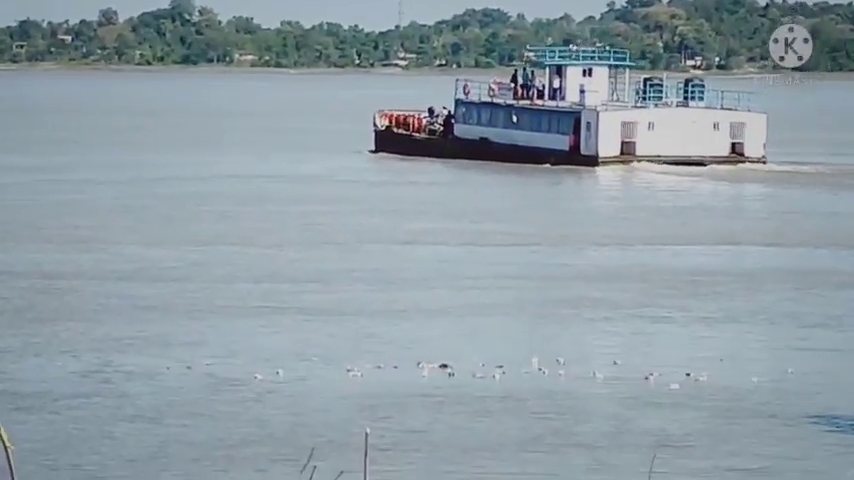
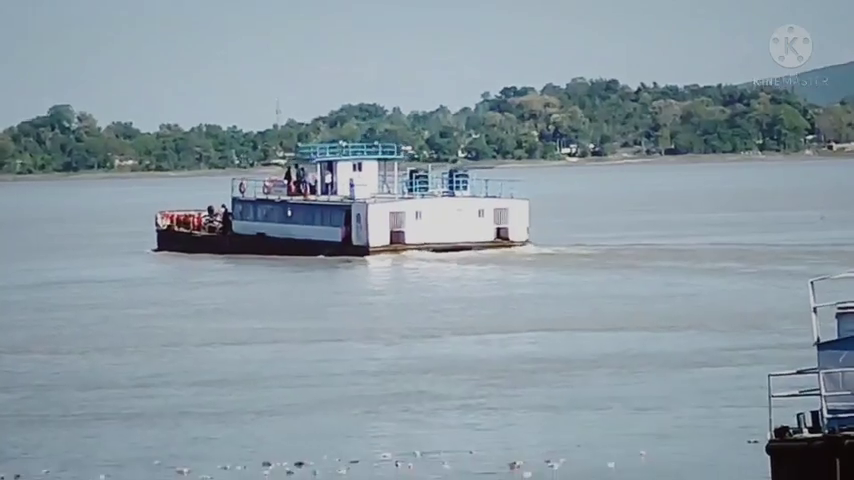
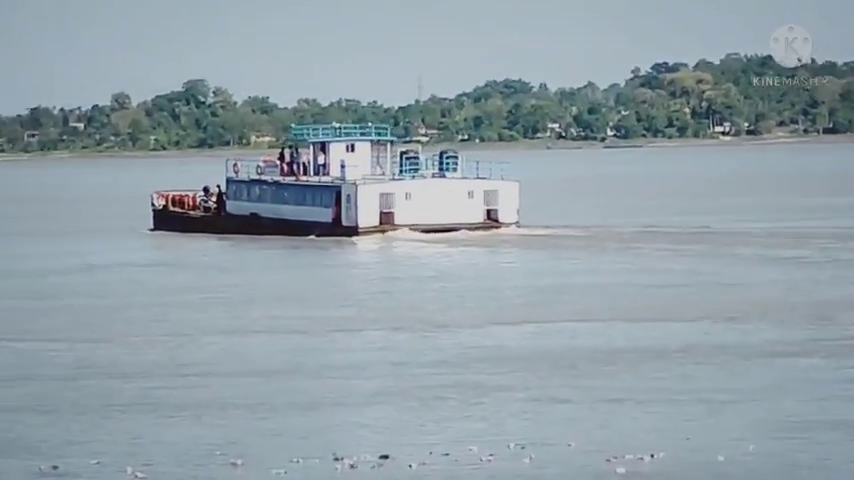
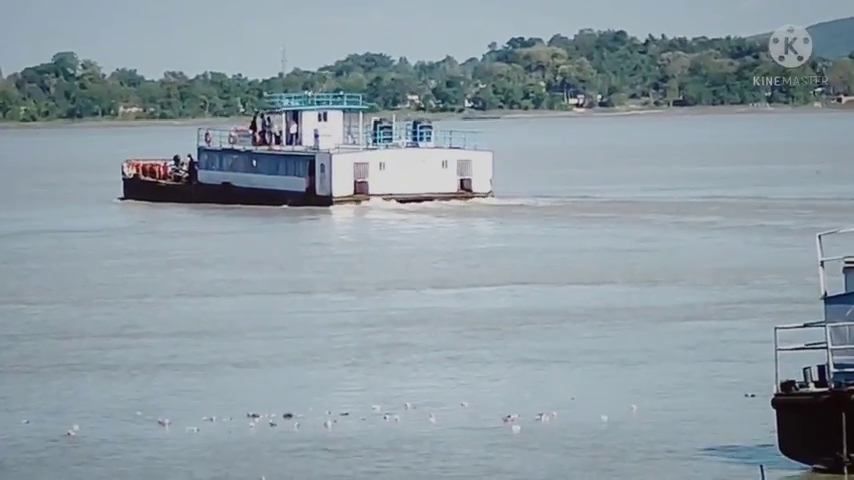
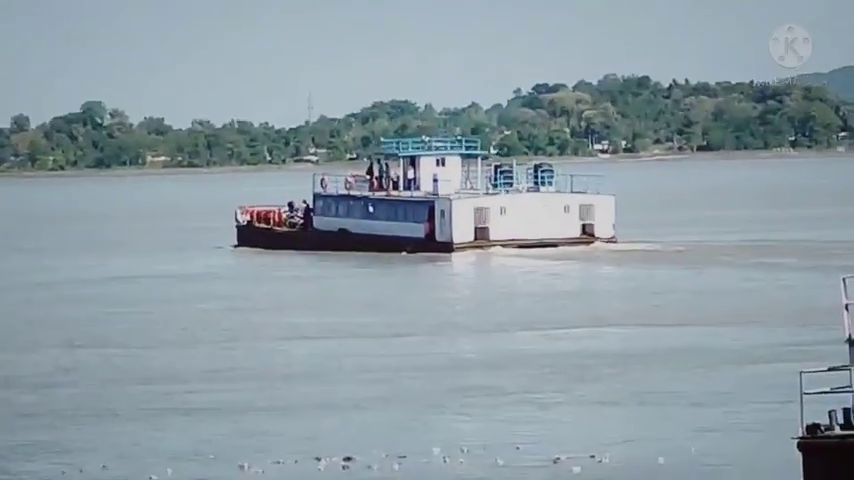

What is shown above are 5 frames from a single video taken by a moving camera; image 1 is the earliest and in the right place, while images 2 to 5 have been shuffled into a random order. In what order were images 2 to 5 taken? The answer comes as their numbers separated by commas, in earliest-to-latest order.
5, 2, 4, 3
